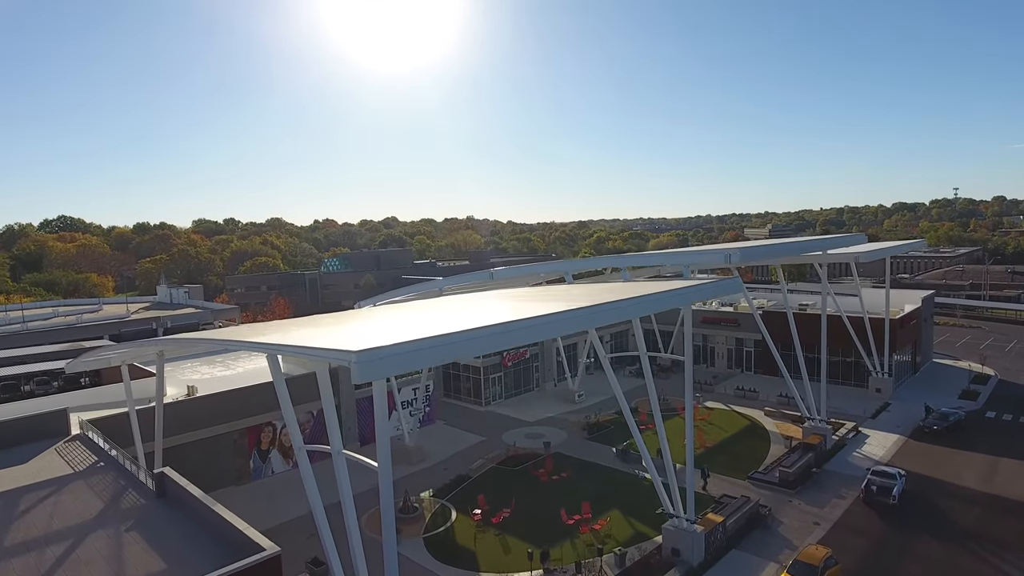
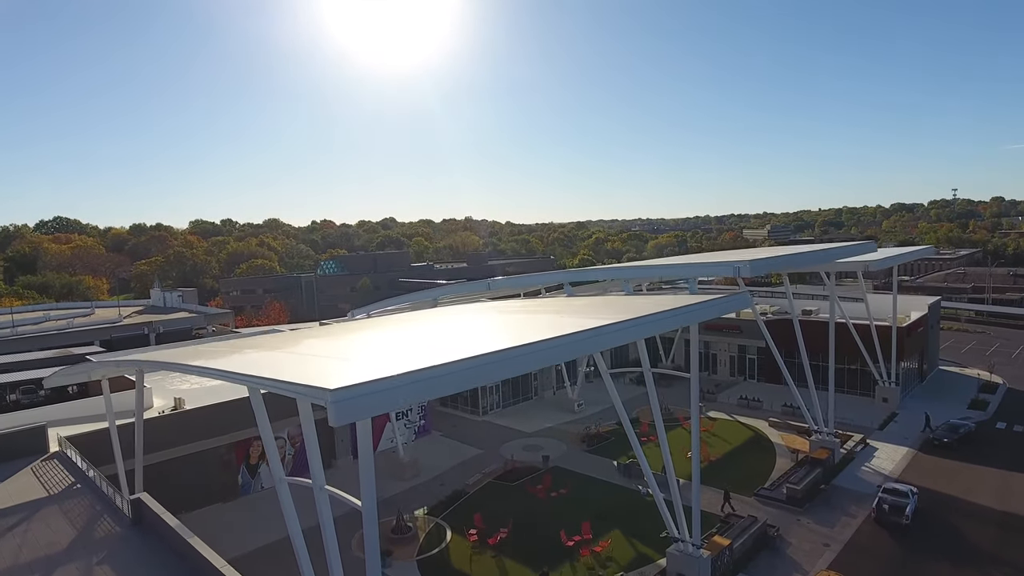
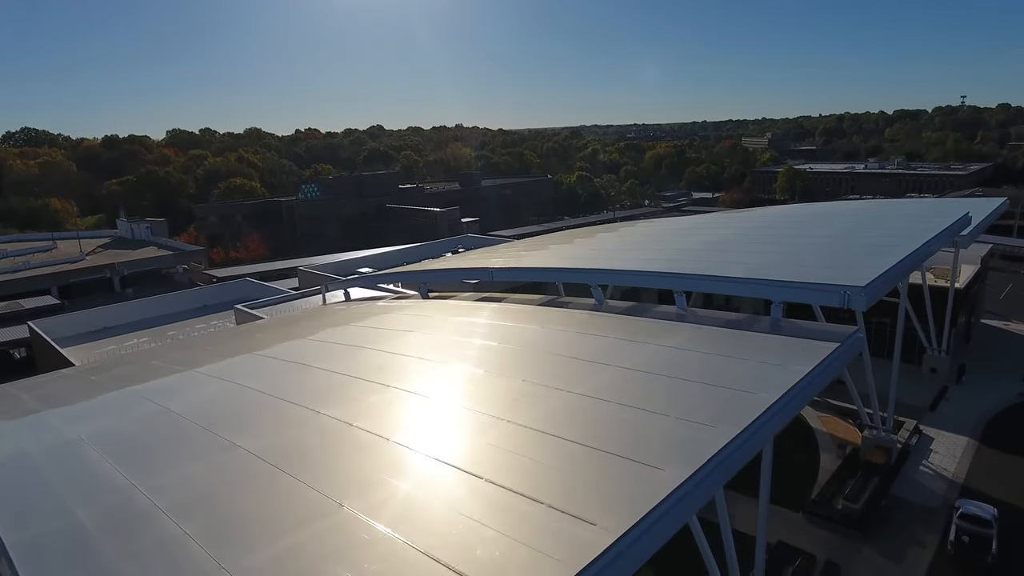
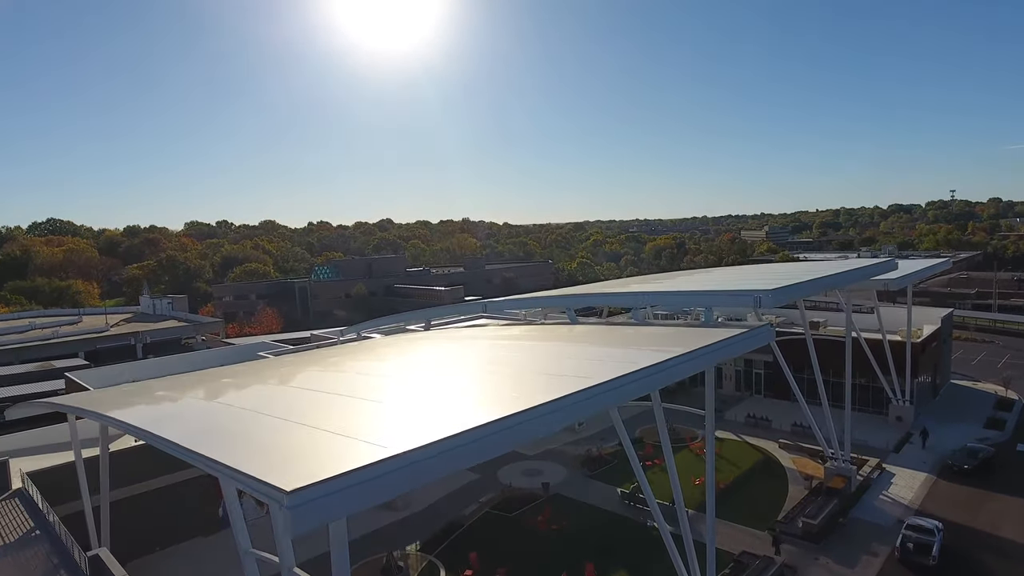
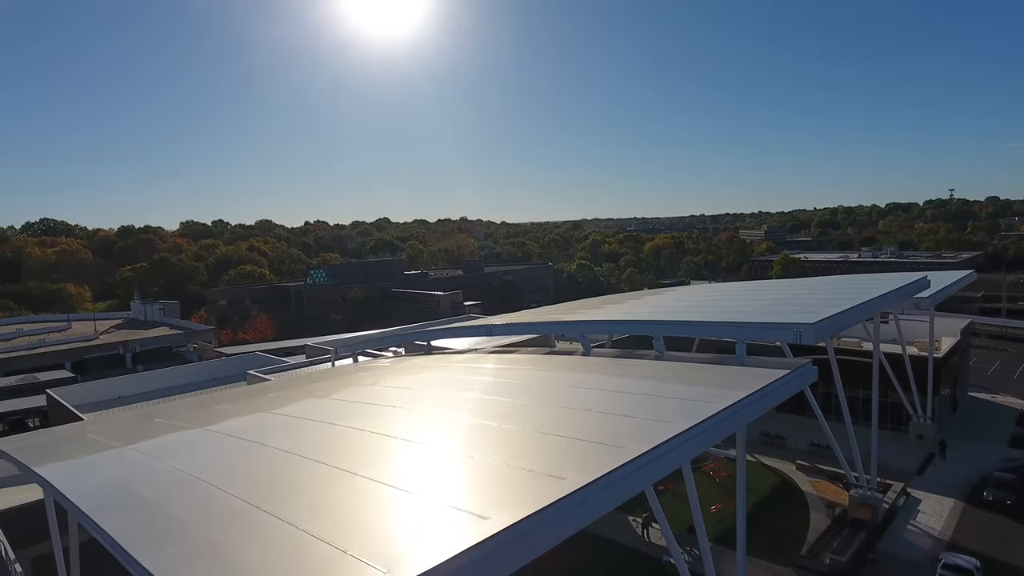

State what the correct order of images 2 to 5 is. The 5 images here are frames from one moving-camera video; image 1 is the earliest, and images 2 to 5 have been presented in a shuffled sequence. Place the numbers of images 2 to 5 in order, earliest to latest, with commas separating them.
2, 4, 5, 3
